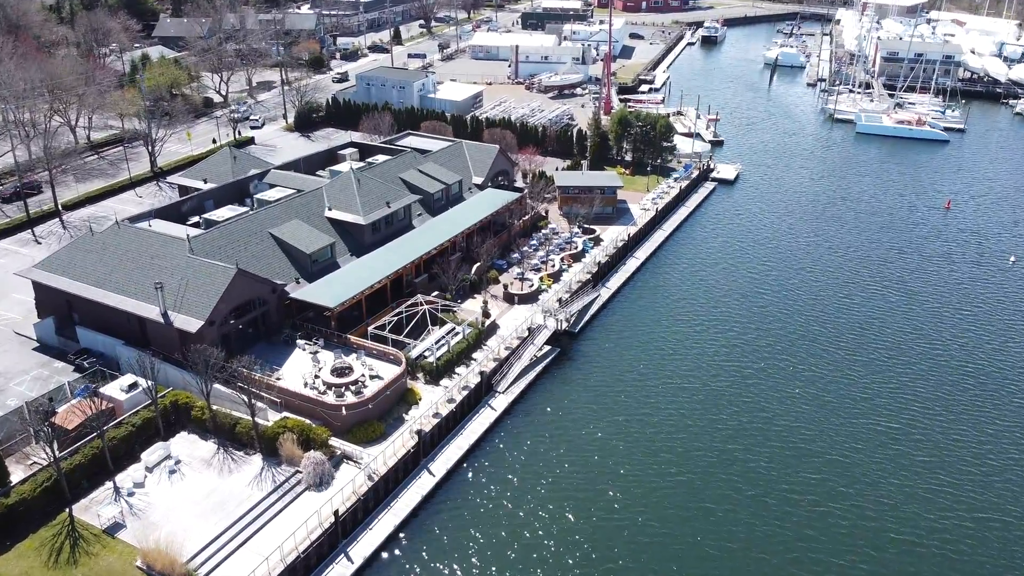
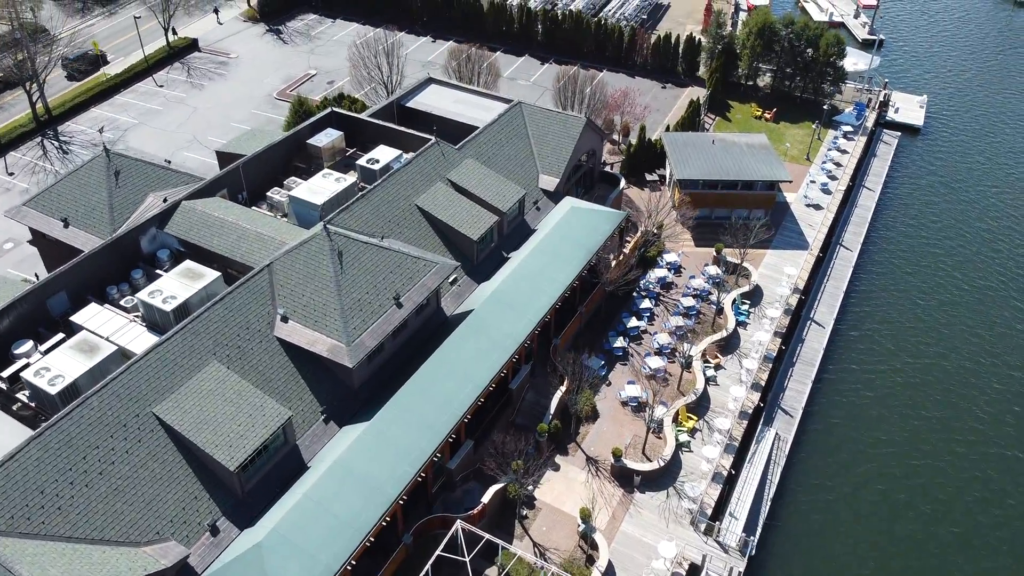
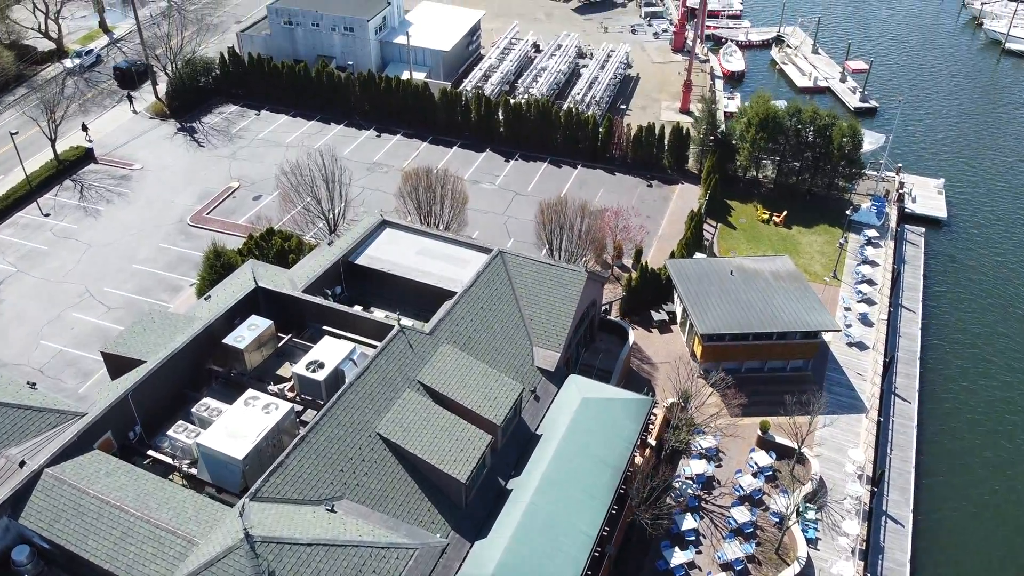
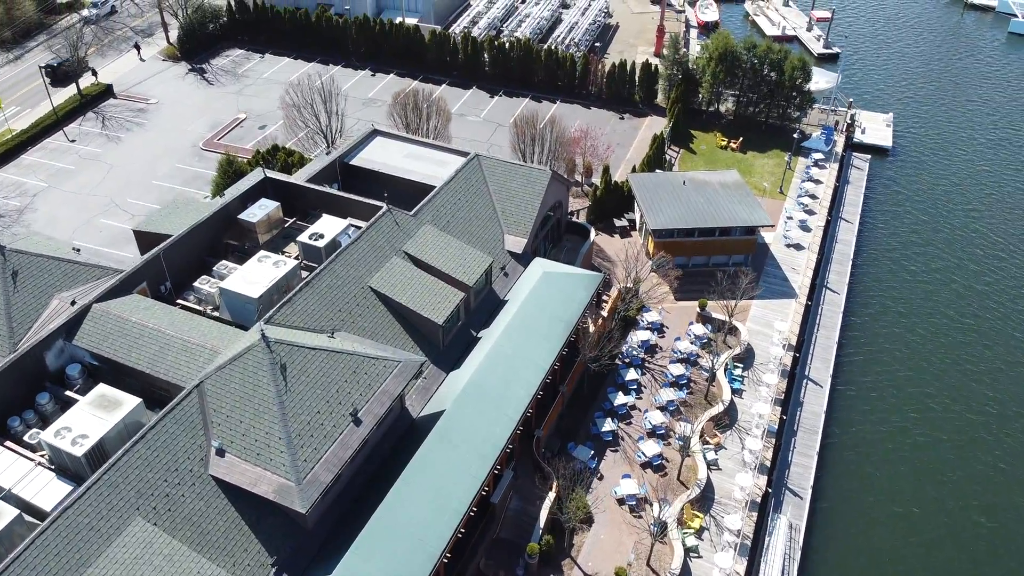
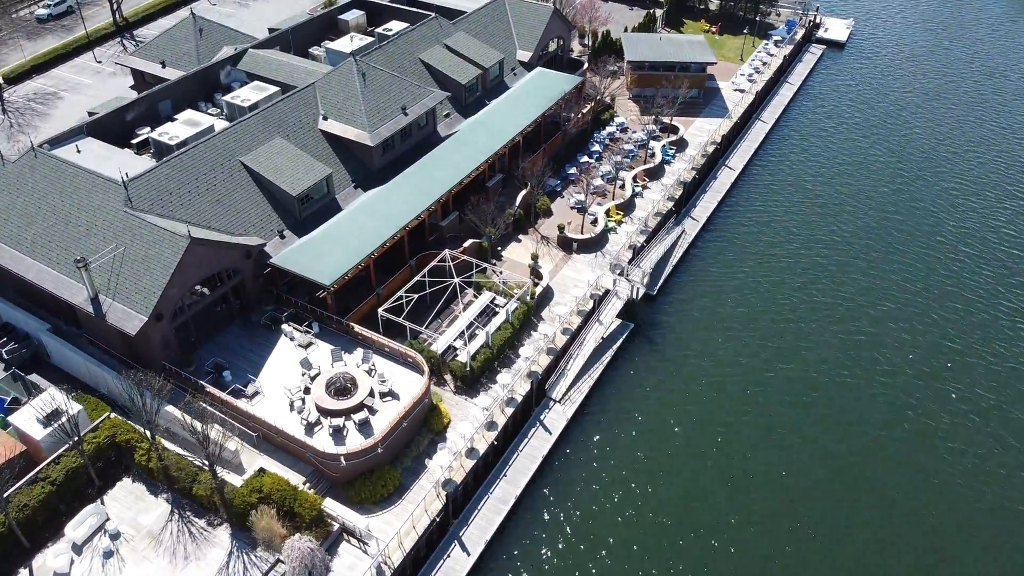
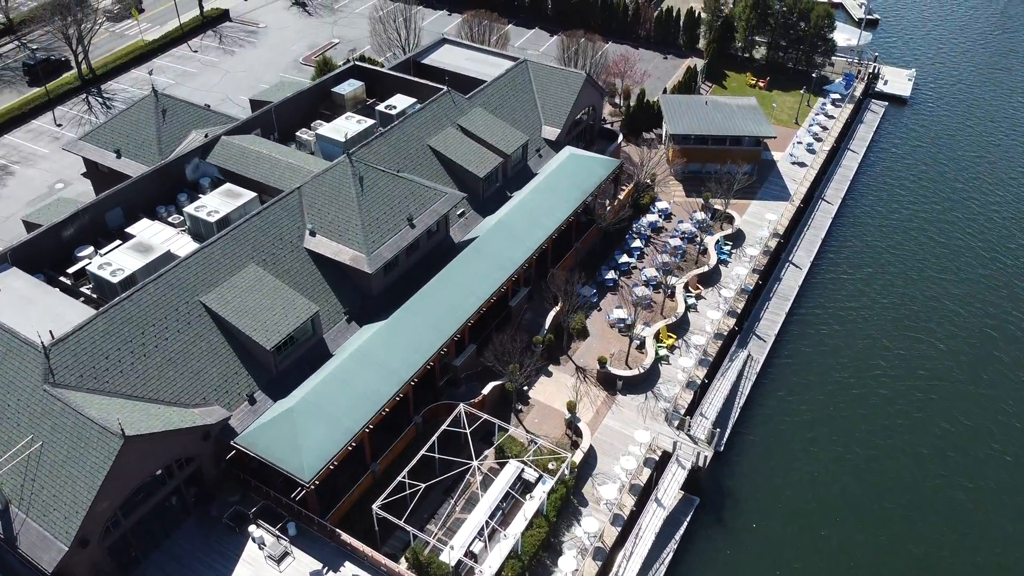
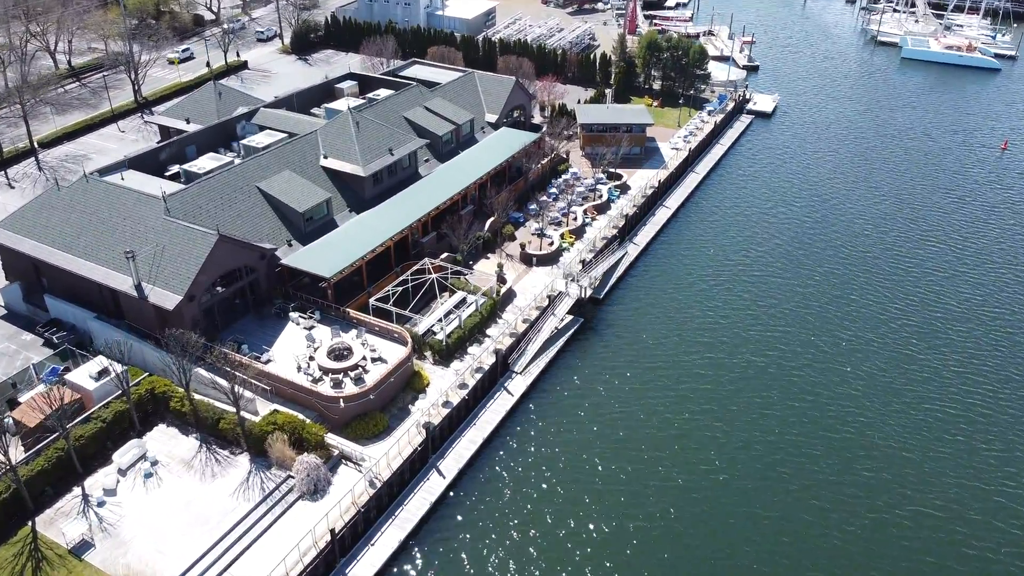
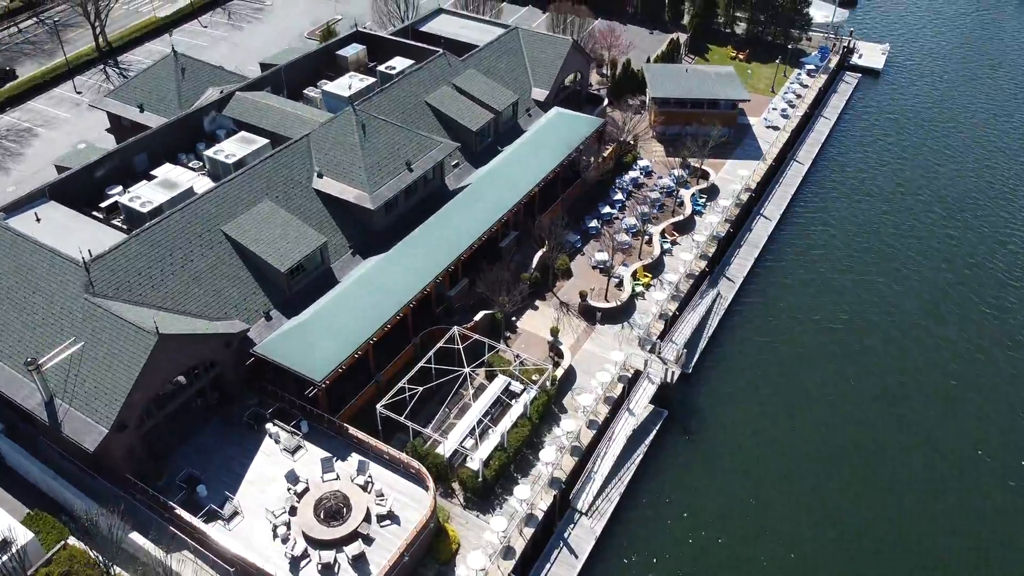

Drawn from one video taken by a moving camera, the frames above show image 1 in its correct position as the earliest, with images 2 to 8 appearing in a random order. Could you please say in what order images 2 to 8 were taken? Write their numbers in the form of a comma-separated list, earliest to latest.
7, 5, 8, 6, 2, 4, 3
